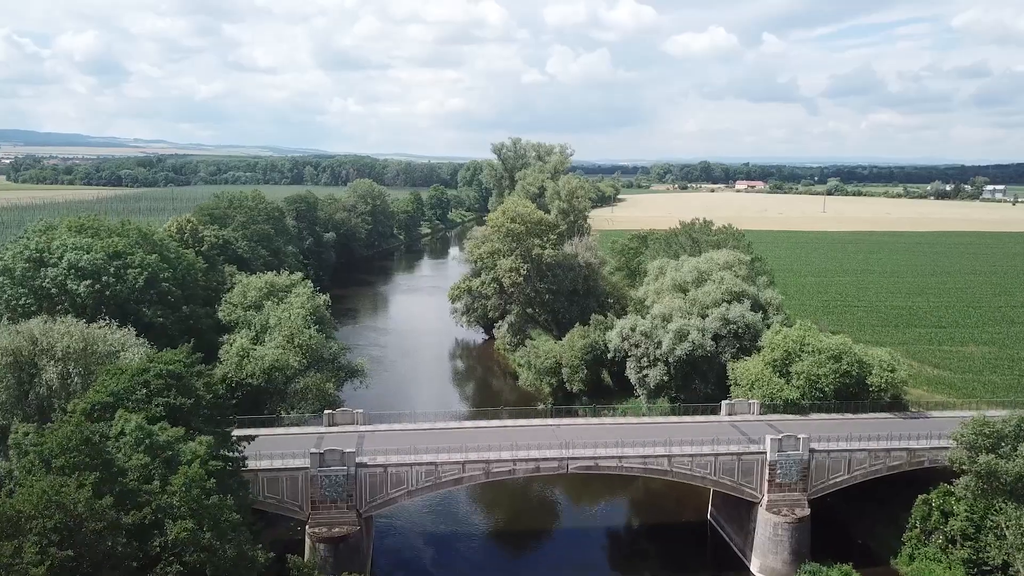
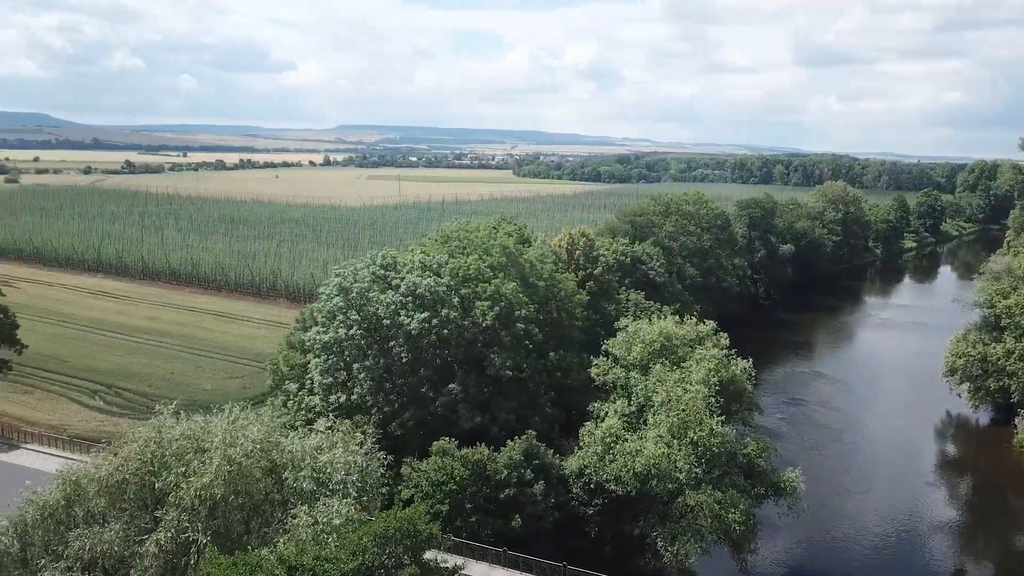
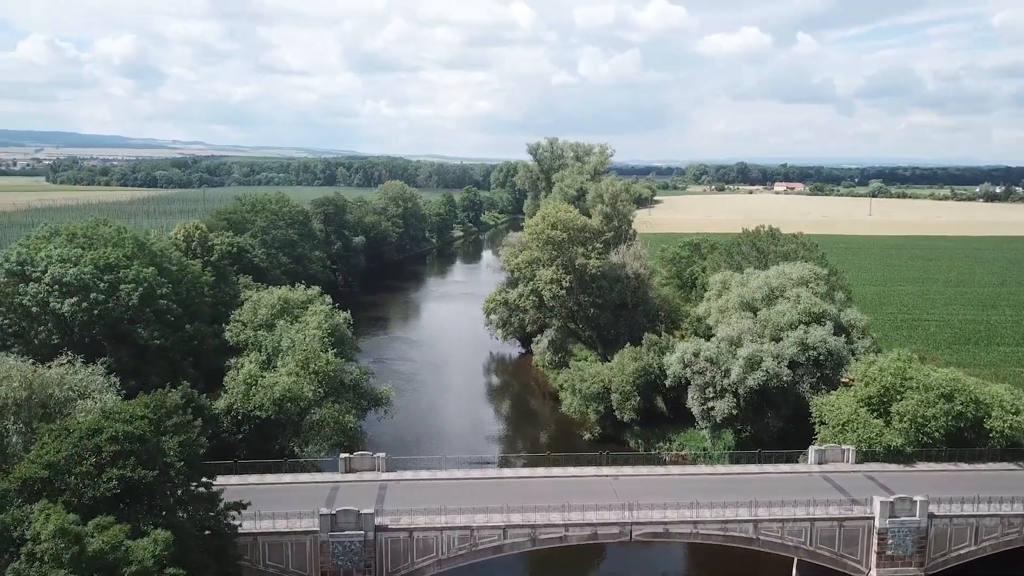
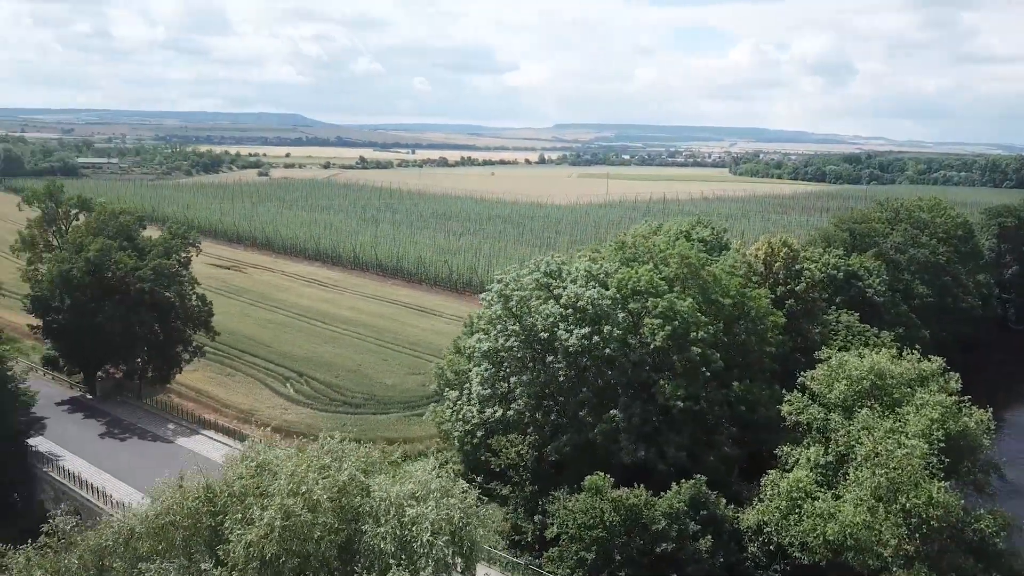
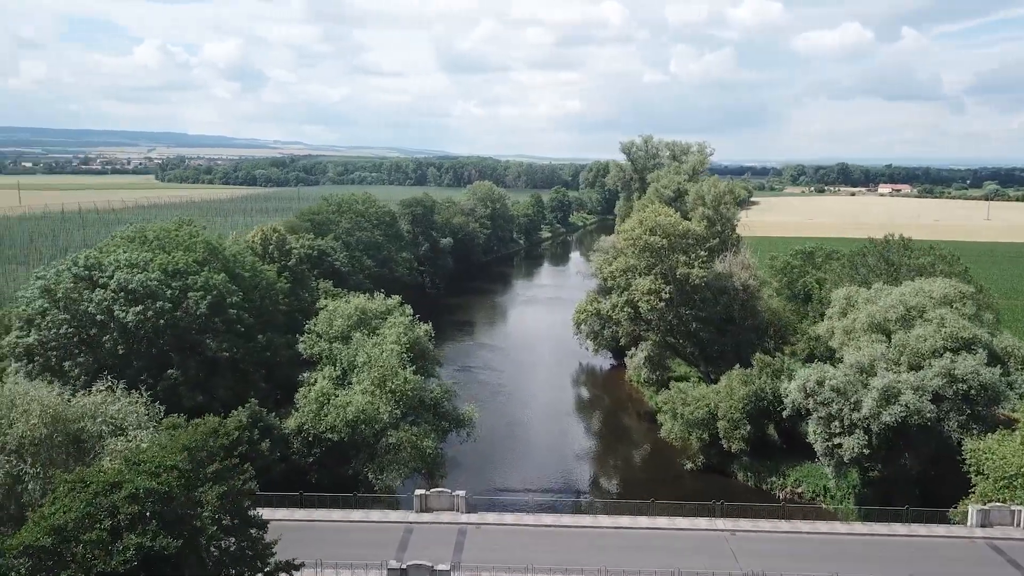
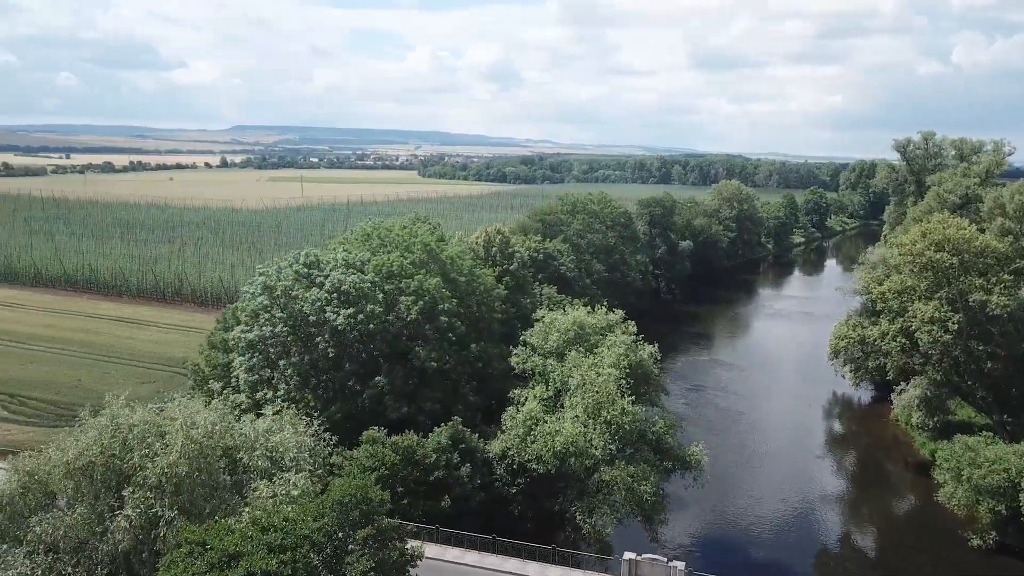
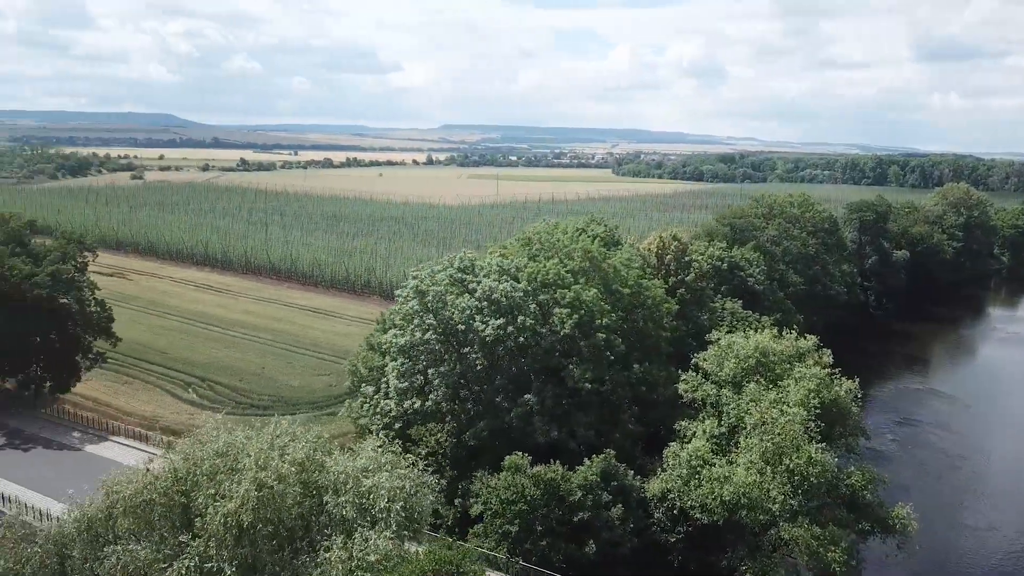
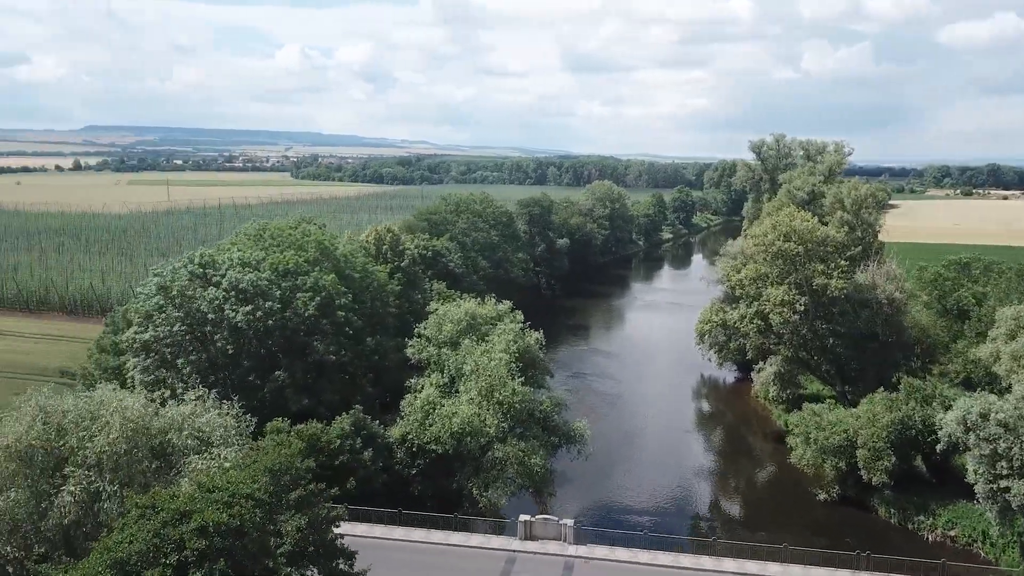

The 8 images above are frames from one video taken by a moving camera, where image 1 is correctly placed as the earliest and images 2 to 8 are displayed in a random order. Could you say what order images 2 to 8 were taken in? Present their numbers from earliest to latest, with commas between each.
3, 5, 8, 6, 2, 7, 4
